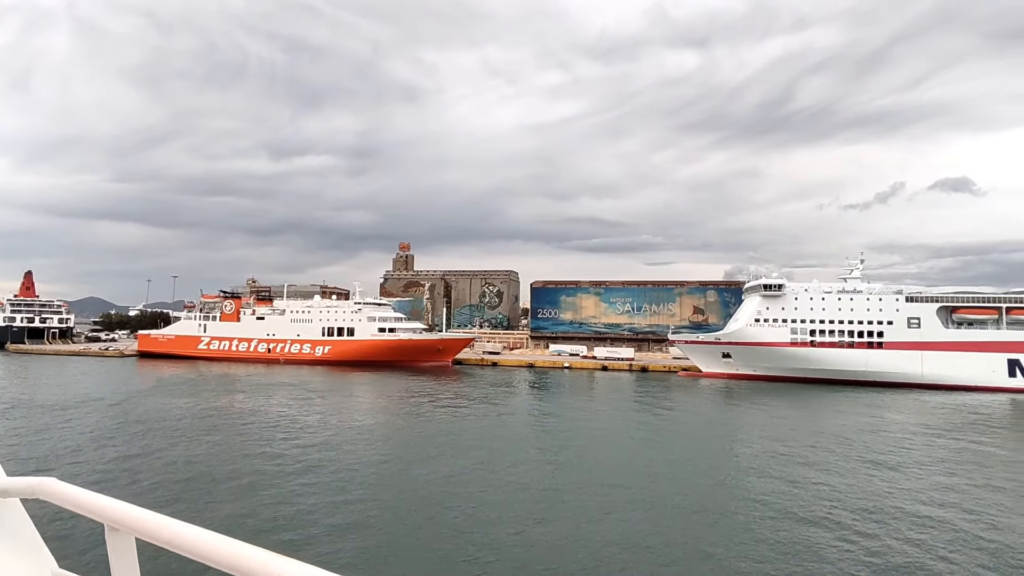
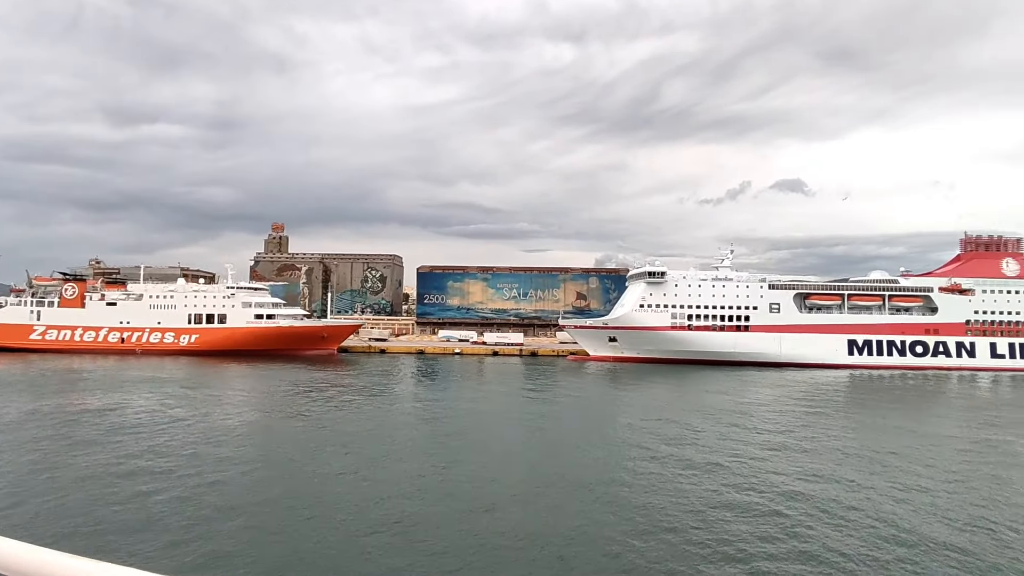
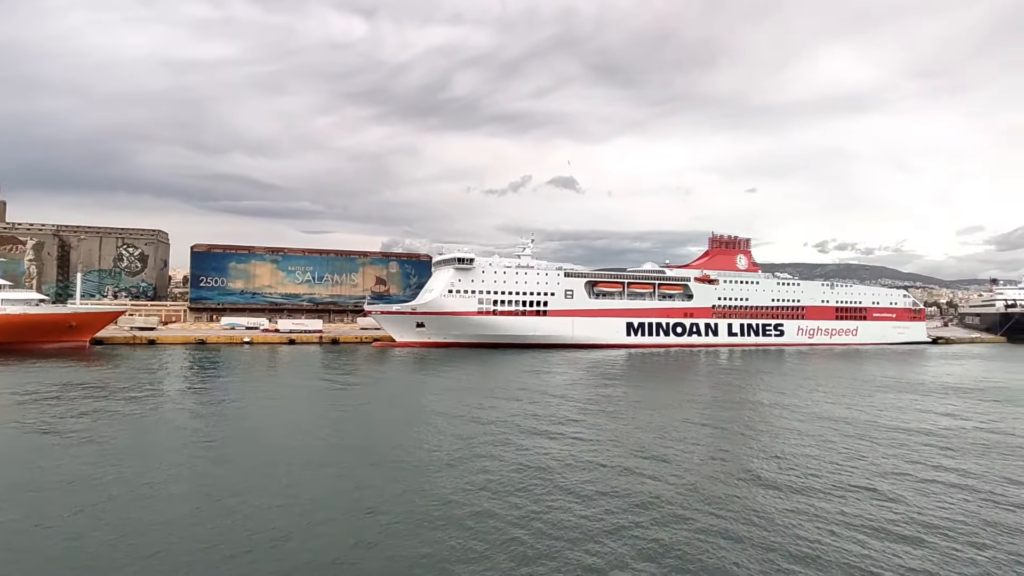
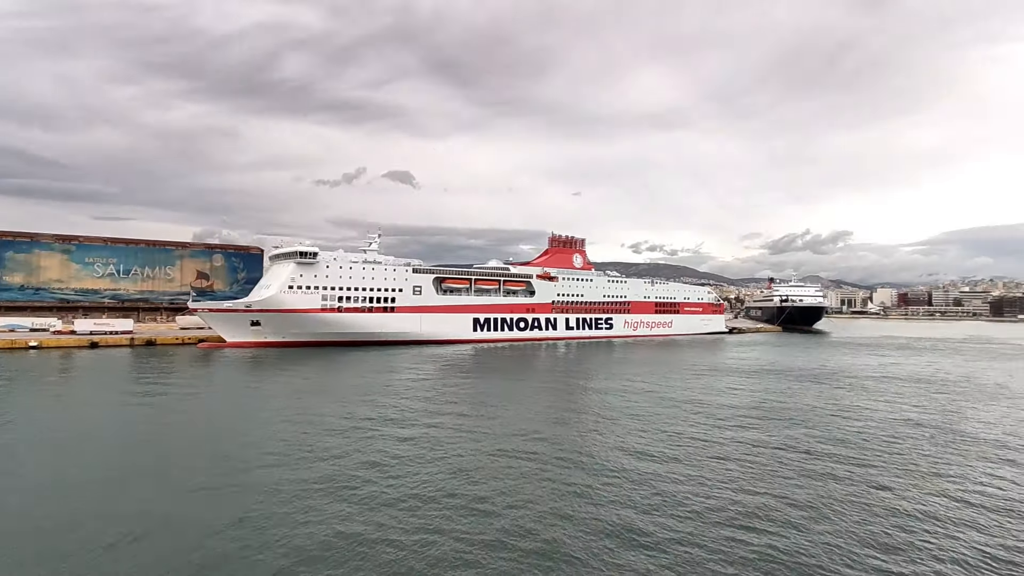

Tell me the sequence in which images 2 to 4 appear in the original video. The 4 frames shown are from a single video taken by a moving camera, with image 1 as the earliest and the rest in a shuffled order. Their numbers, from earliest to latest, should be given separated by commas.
2, 3, 4
